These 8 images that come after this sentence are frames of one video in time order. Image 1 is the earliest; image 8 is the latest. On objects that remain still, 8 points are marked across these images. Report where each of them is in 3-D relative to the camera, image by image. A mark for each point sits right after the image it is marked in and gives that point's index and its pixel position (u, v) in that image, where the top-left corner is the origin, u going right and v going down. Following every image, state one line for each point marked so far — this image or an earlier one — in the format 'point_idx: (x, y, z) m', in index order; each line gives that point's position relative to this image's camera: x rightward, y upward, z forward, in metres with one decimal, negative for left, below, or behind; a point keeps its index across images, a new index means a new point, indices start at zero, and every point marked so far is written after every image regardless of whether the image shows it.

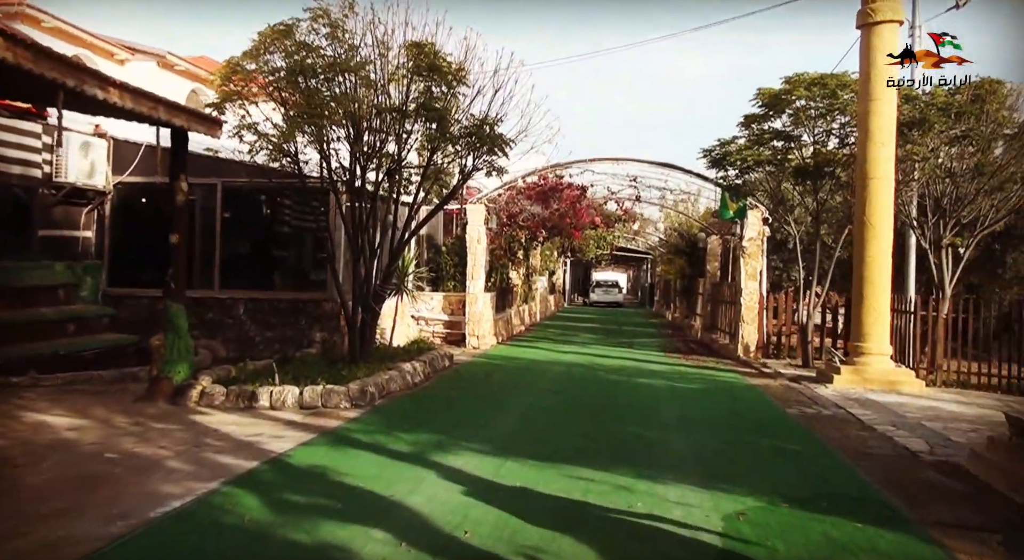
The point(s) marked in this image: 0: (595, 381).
0: (+1.3, -1.6, +13.2) m
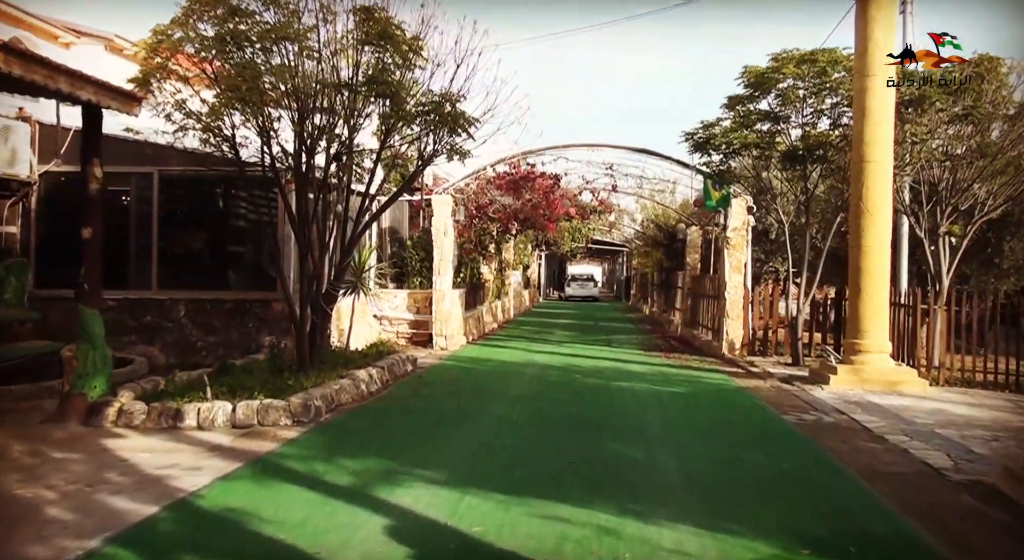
0: (+0.9, -1.6, +12.1) m
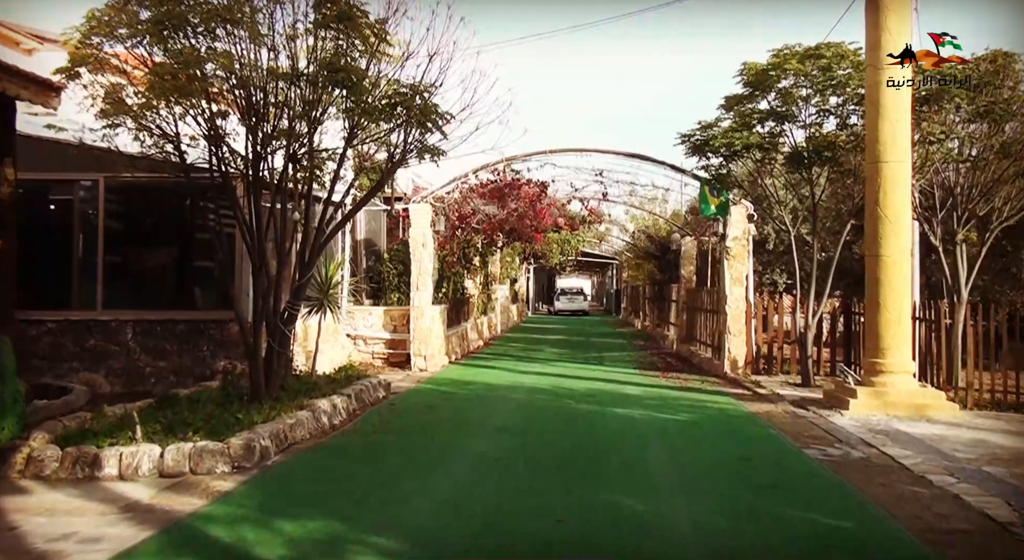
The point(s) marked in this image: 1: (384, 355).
0: (+0.6, -1.8, +10.9) m
1: (-2.4, -1.4, +15.7) m
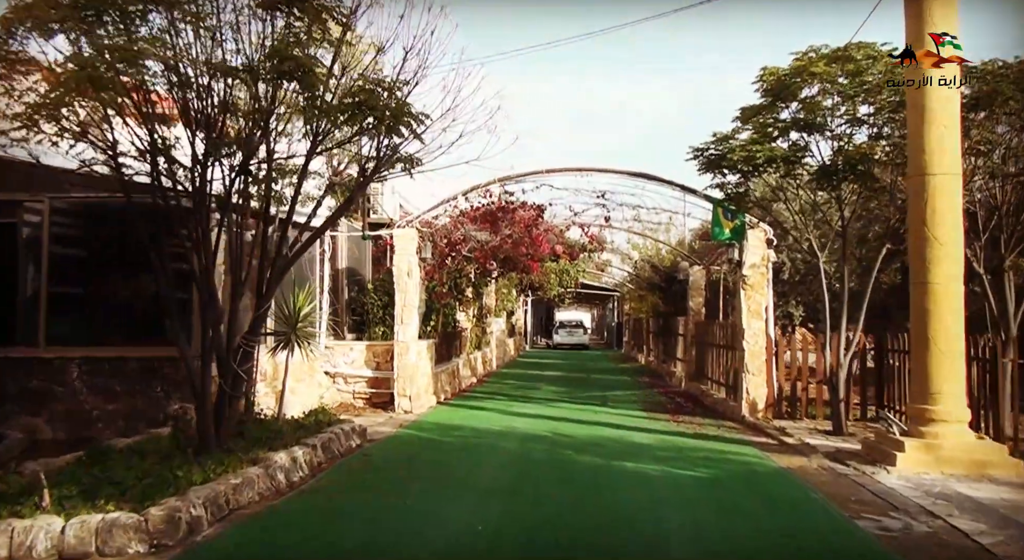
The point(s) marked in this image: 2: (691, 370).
0: (+0.5, -2.1, +9.4) m
1: (-2.5, -2.0, +14.3) m
2: (+4.0, -2.0, +18.8) m
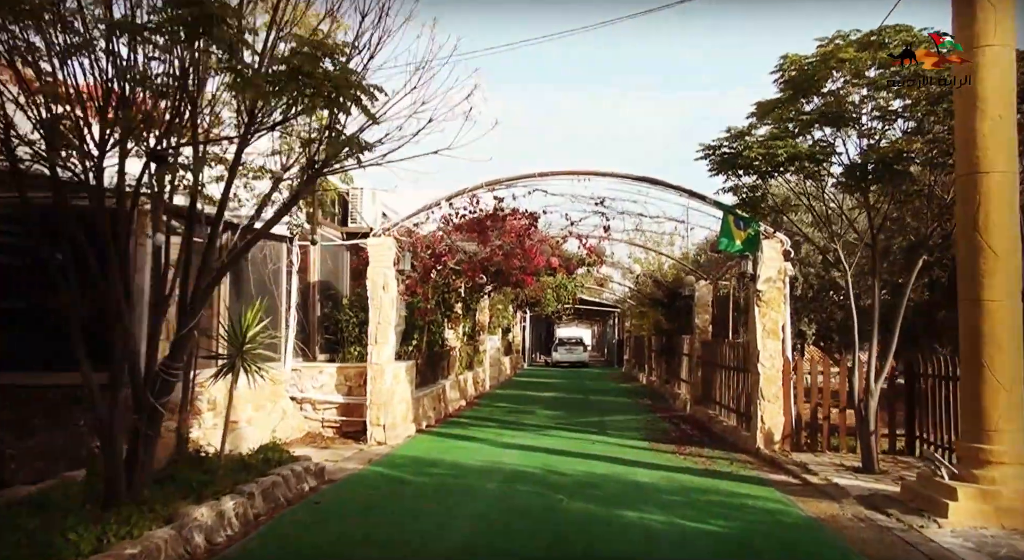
0: (+0.3, -2.3, +7.9) m
1: (-2.7, -2.2, +12.8) m
2: (+3.9, -2.3, +17.3) m
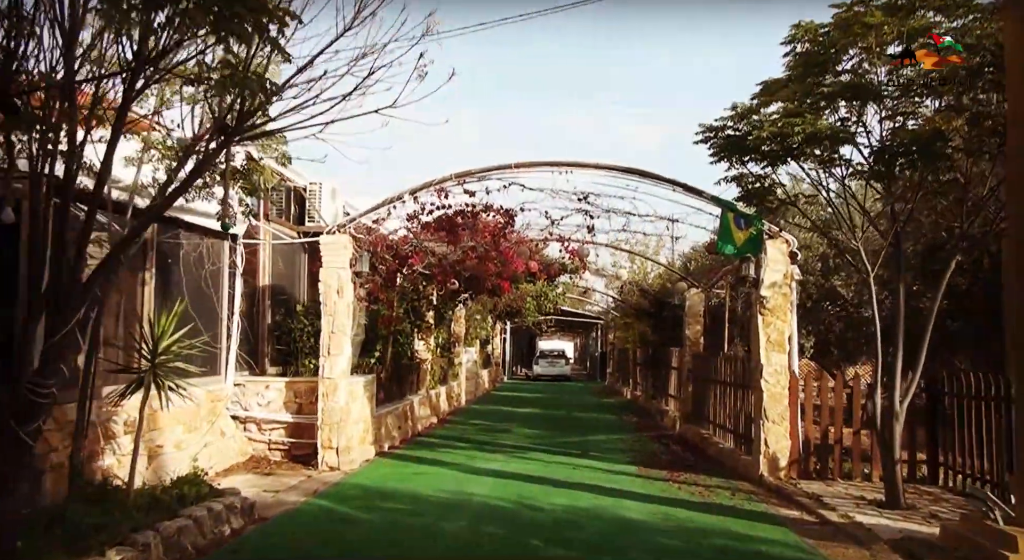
0: (+0.1, -2.3, +6.5) m
1: (-3.1, -2.3, +11.3) m
2: (+3.4, -2.5, +15.9) m
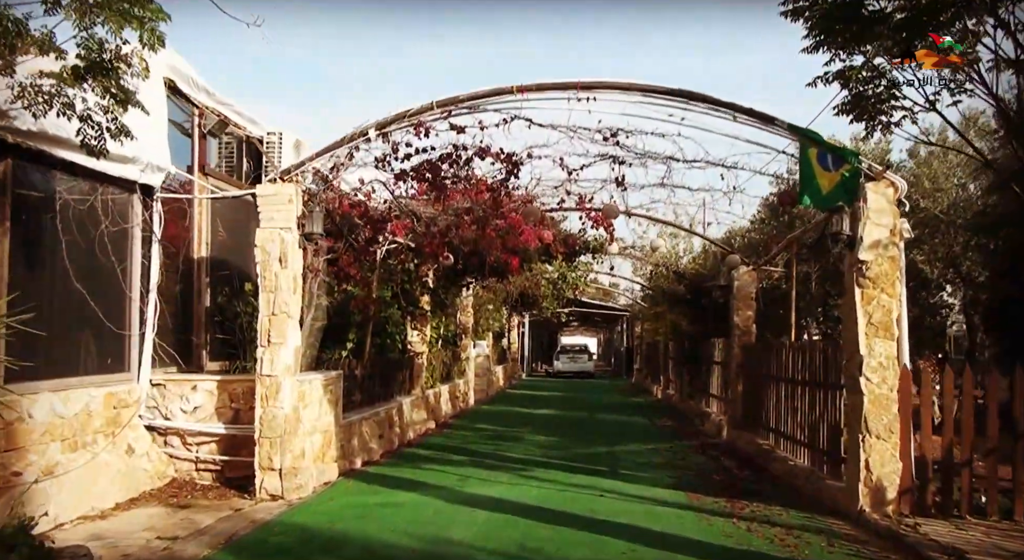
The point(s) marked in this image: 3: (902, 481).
0: (0.0, -1.9, +3.7) m
1: (-3.1, -1.9, +8.6) m
2: (+3.5, -2.1, +13.0) m
3: (+3.5, -1.8, +7.4) m
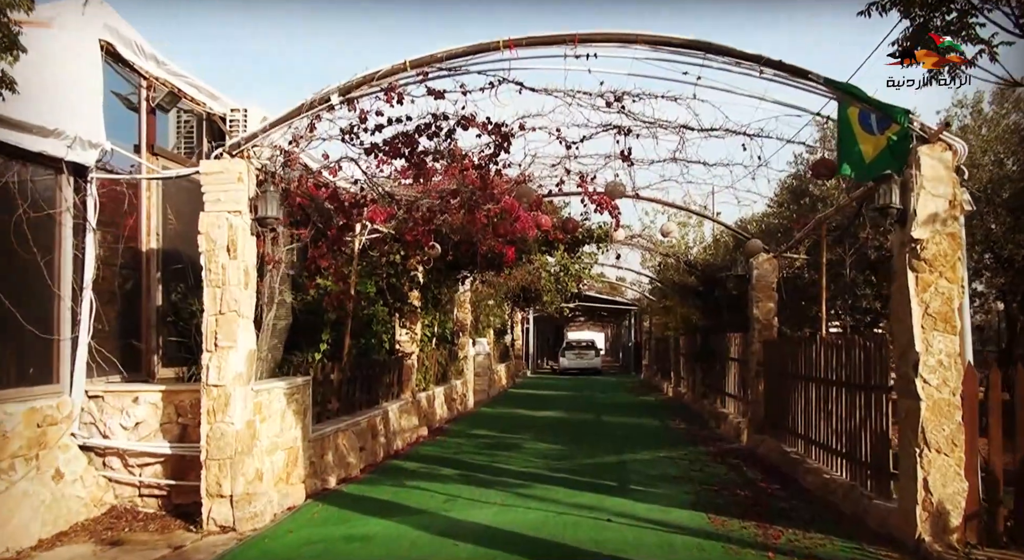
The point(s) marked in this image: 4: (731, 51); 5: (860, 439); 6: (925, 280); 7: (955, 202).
0: (-0.1, -1.9, +2.5) m
1: (-3.1, -1.9, +7.4) m
2: (+3.5, -1.9, +11.8) m
3: (+3.4, -1.7, +6.2) m
4: (+1.8, +1.8, +6.8) m
5: (+3.2, -1.5, +7.7) m
6: (+3.2, 0.0, +6.4) m
7: (+3.4, +0.6, +6.5) m
